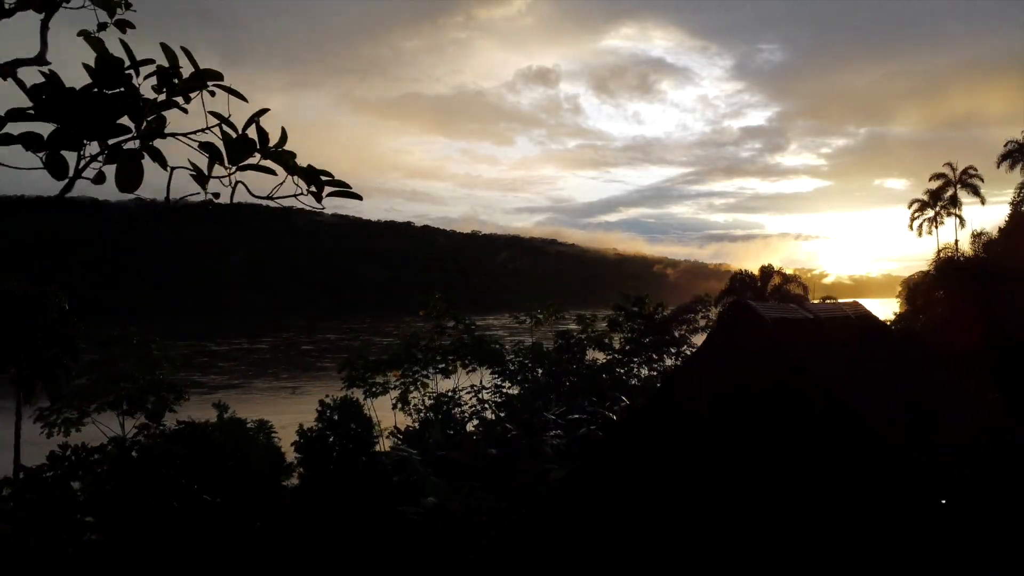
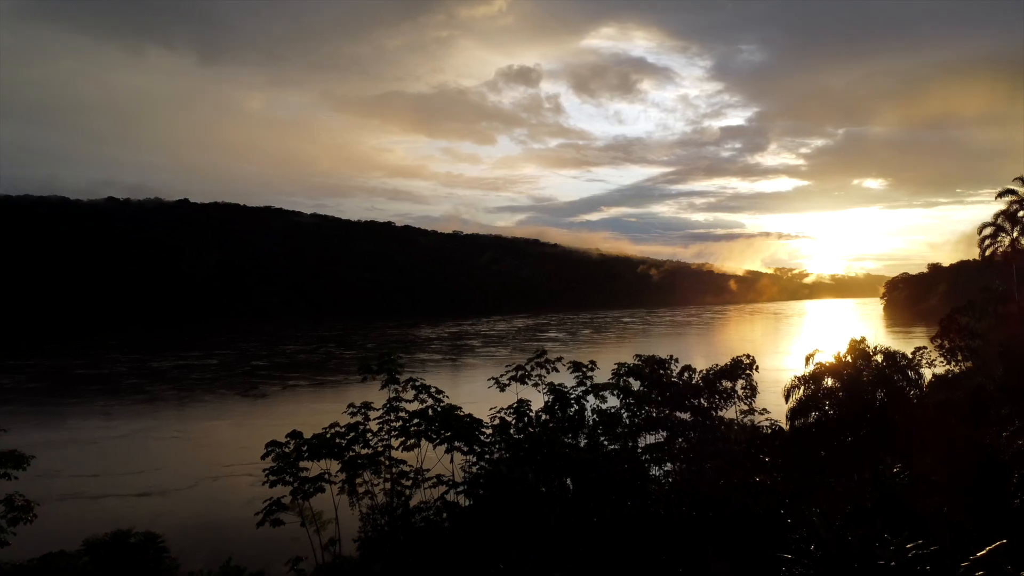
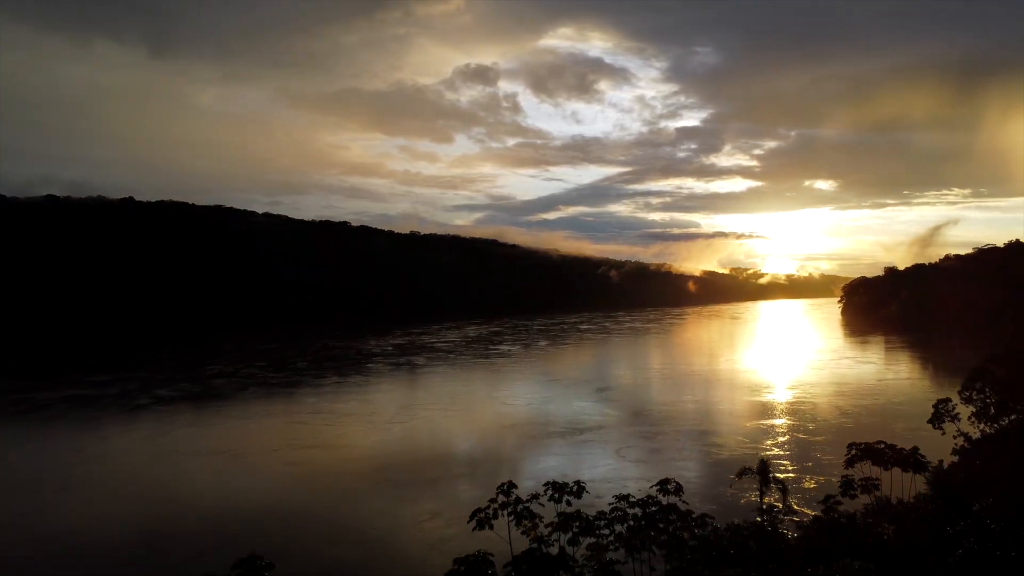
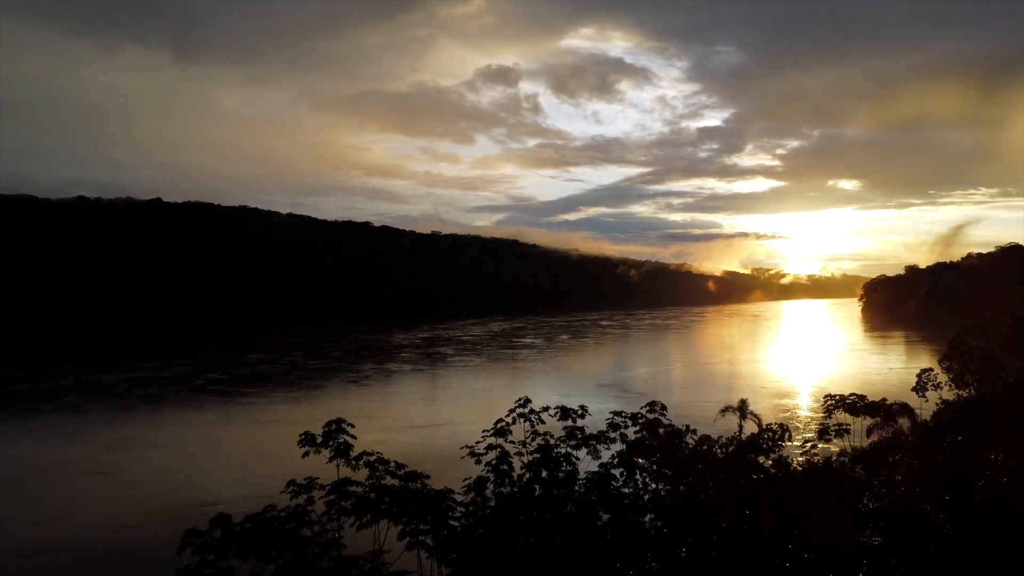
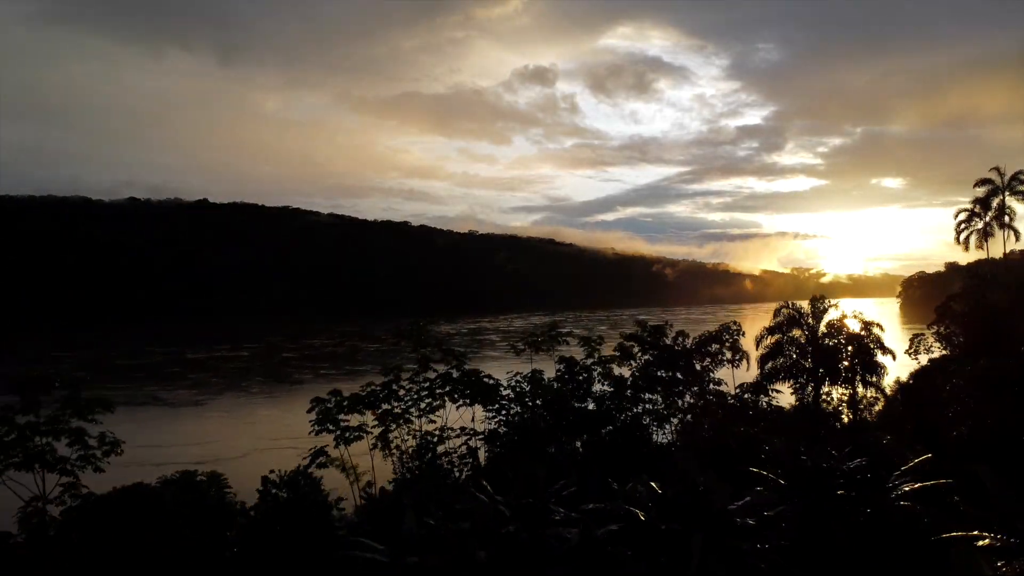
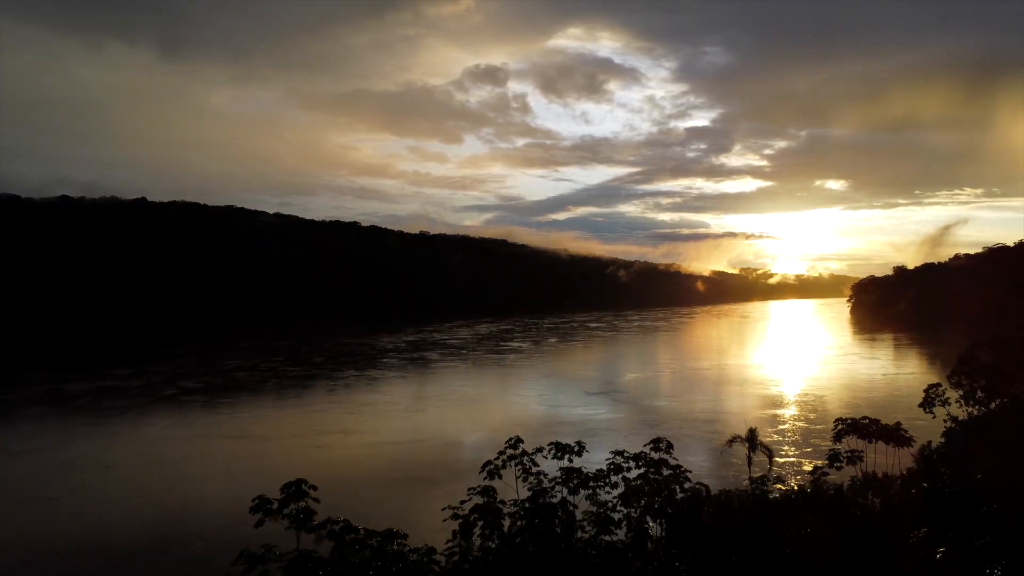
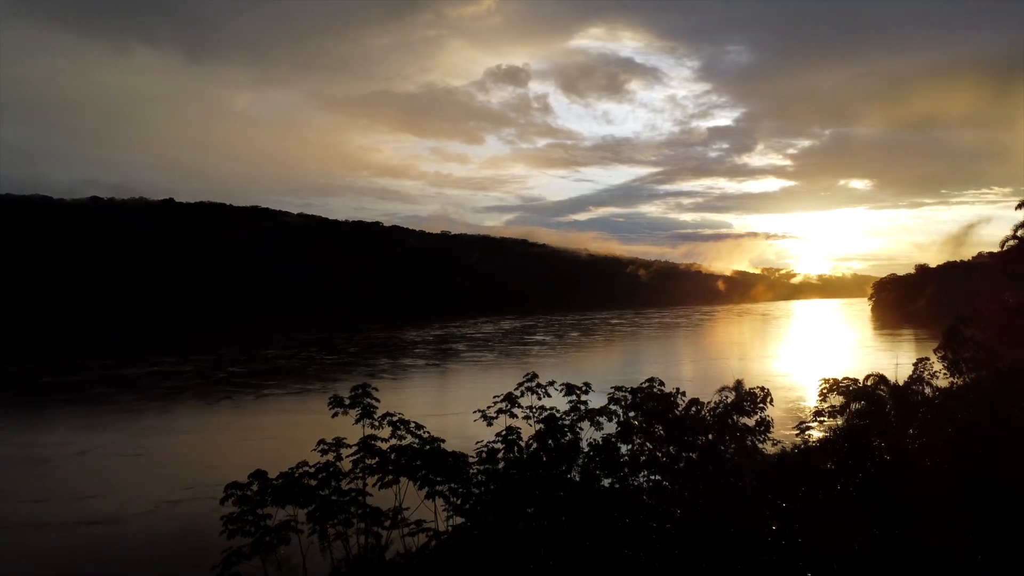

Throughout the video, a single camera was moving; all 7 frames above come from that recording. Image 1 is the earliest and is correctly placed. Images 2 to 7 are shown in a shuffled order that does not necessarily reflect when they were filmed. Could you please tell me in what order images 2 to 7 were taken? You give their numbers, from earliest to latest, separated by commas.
5, 2, 7, 4, 6, 3
